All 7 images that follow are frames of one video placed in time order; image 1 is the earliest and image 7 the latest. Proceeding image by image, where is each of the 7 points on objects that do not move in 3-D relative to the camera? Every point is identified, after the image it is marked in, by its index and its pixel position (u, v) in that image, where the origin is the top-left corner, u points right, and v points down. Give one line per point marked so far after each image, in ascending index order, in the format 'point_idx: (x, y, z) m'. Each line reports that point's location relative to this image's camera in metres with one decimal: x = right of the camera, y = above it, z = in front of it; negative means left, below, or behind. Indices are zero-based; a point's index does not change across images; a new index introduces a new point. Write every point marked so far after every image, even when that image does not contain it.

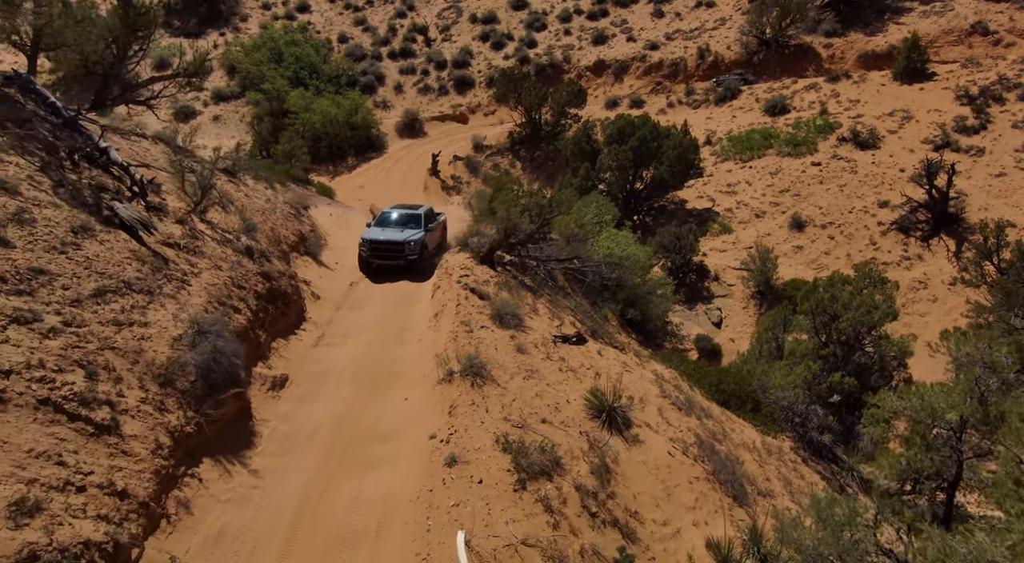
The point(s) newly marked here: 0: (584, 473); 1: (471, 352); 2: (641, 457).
0: (+1.0, -2.5, +8.8) m
1: (-0.7, -1.2, +11.4) m
2: (+2.0, -2.7, +10.1) m
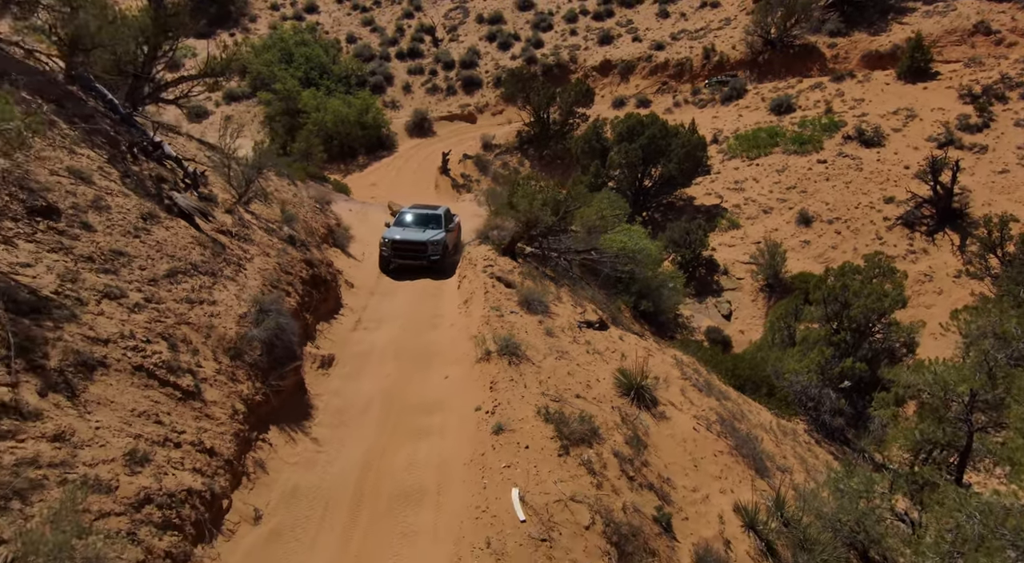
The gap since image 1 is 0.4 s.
0: (+1.5, -2.3, +9.5) m
1: (-0.1, -1.0, +12.1) m
2: (+2.5, -2.4, +10.7) m
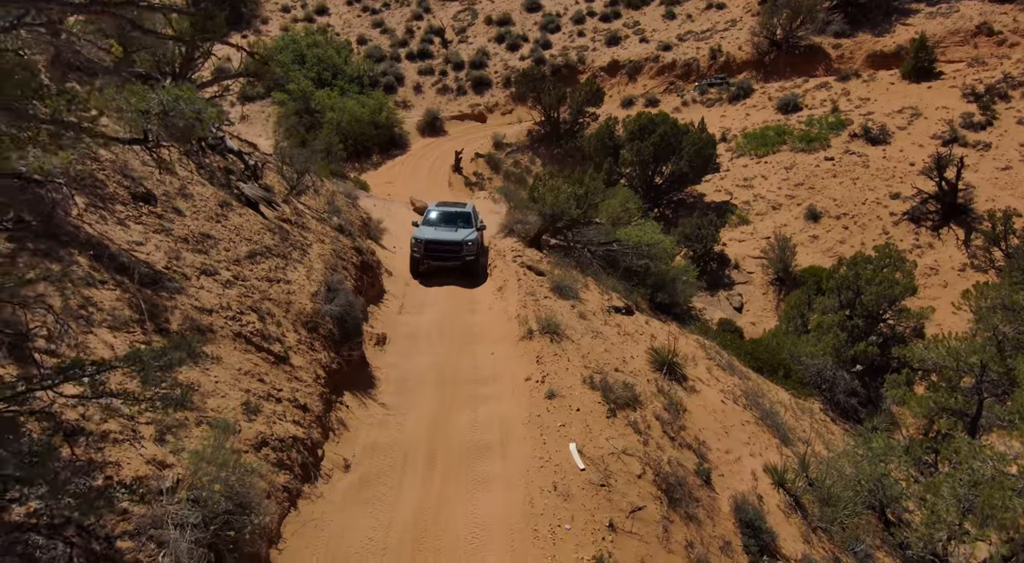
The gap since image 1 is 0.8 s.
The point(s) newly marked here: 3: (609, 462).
0: (+2.3, -2.0, +10.4) m
1: (+0.6, -0.7, +13.0) m
2: (+3.3, -2.1, +11.6) m
3: (+1.2, -2.3, +8.2) m
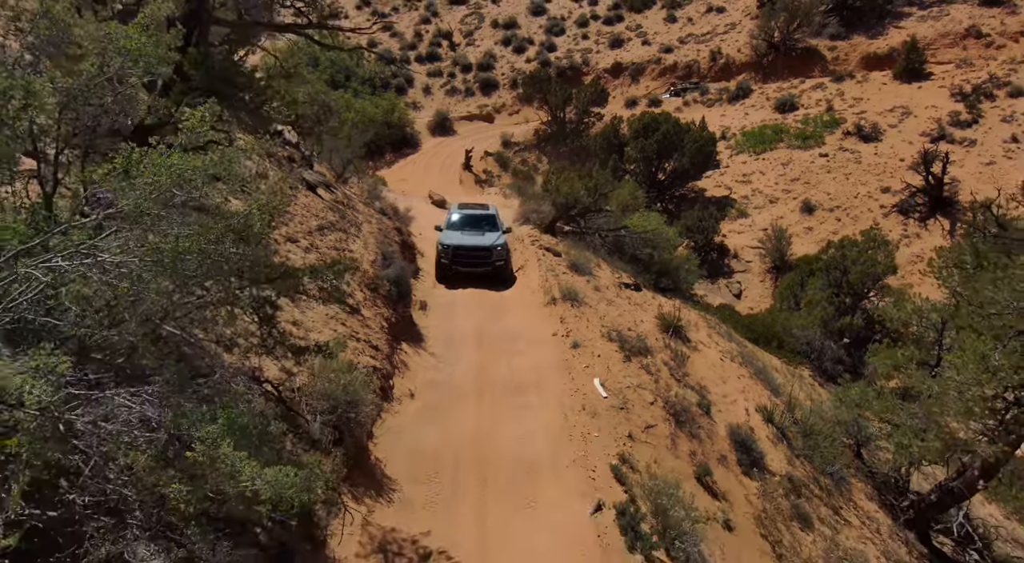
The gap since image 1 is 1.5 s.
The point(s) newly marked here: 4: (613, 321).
0: (+2.8, -1.4, +12.2) m
1: (+1.2, -0.1, +14.8) m
2: (+3.9, -1.6, +13.4) m
3: (+1.8, -1.7, +10.0) m
4: (+2.0, -0.8, +13.2) m
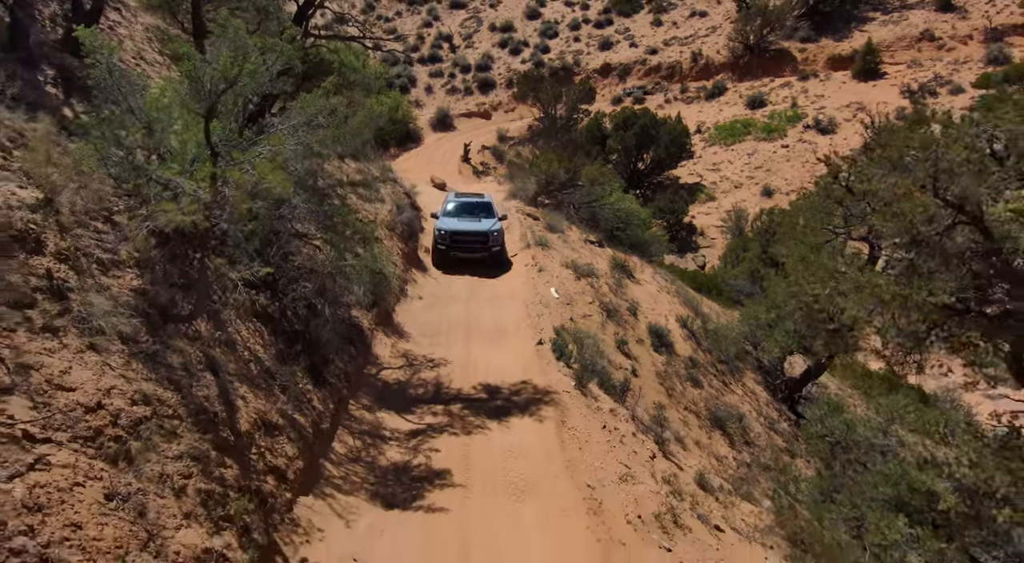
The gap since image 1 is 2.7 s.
0: (+2.4, 0.0, +16.3) m
1: (+0.7, +1.3, +18.9) m
2: (+3.4, -0.2, +17.6) m
3: (+1.3, -0.3, +14.1) m
4: (+1.6, +0.6, +17.4) m
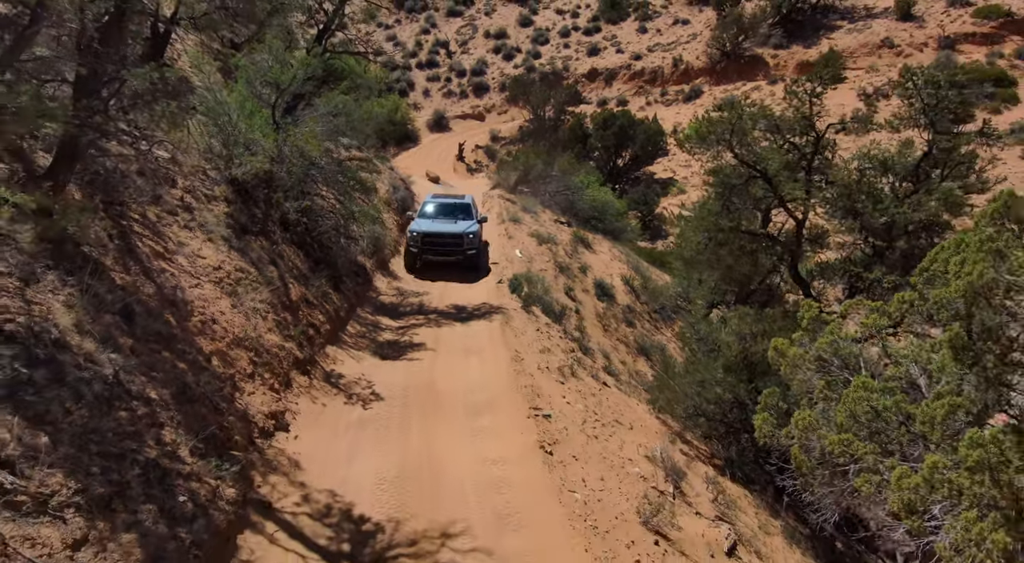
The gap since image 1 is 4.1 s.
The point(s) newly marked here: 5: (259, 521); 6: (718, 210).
0: (+1.7, +1.0, +19.9) m
1: (0.0, +2.3, +22.5) m
2: (+2.7, +0.8, +21.1) m
3: (+0.6, +0.7, +17.7) m
4: (+0.8, +1.6, +20.9) m
5: (-2.0, -1.9, +5.2) m
6: (+3.9, +1.3, +12.6) m
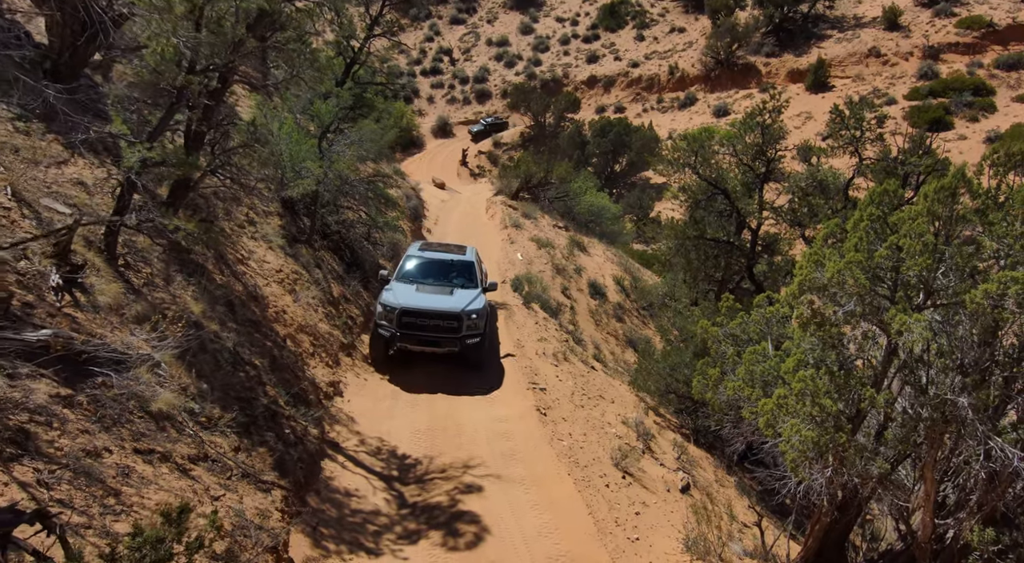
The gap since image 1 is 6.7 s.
0: (+1.7, +1.0, +21.9) m
1: (+0.1, +2.2, +24.6) m
2: (+2.8, +0.8, +23.2) m
3: (+0.6, +0.6, +19.7) m
4: (+0.9, +1.6, +23.0) m
5: (-2.0, -1.9, +7.2) m
6: (+3.9, +1.3, +14.6) m
